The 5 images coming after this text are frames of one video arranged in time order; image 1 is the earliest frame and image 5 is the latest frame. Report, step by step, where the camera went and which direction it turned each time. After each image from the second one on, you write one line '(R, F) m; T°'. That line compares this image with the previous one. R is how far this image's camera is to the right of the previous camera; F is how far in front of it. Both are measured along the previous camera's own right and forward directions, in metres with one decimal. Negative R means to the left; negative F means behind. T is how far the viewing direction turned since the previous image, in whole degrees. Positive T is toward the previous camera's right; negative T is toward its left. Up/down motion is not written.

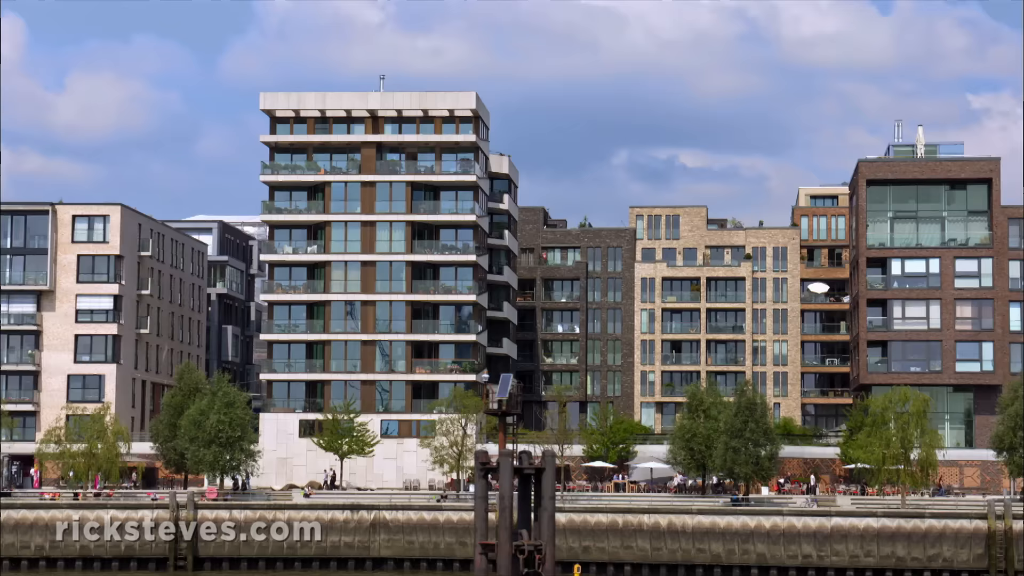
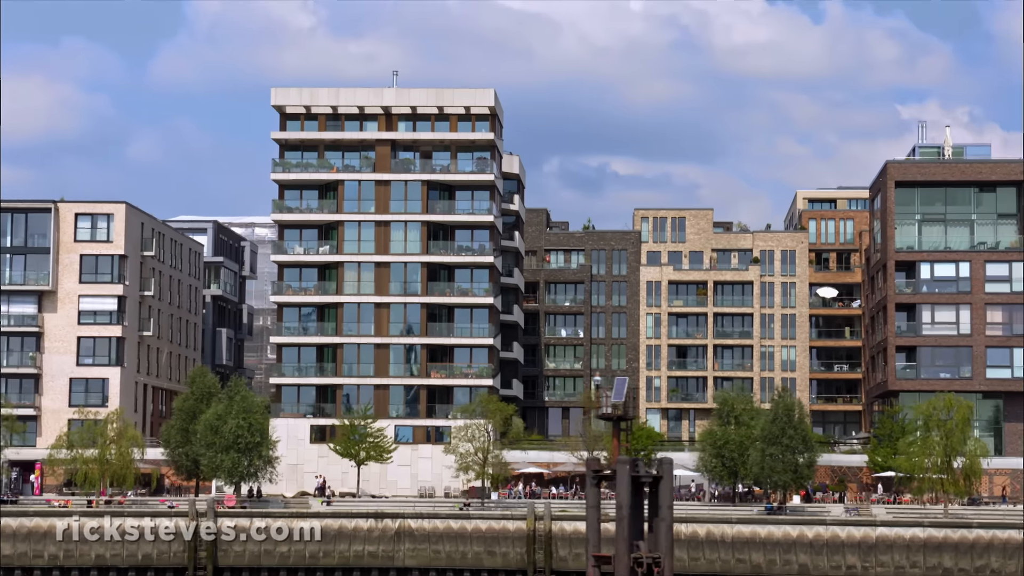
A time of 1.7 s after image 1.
(-3.9, +2.8) m; +1°
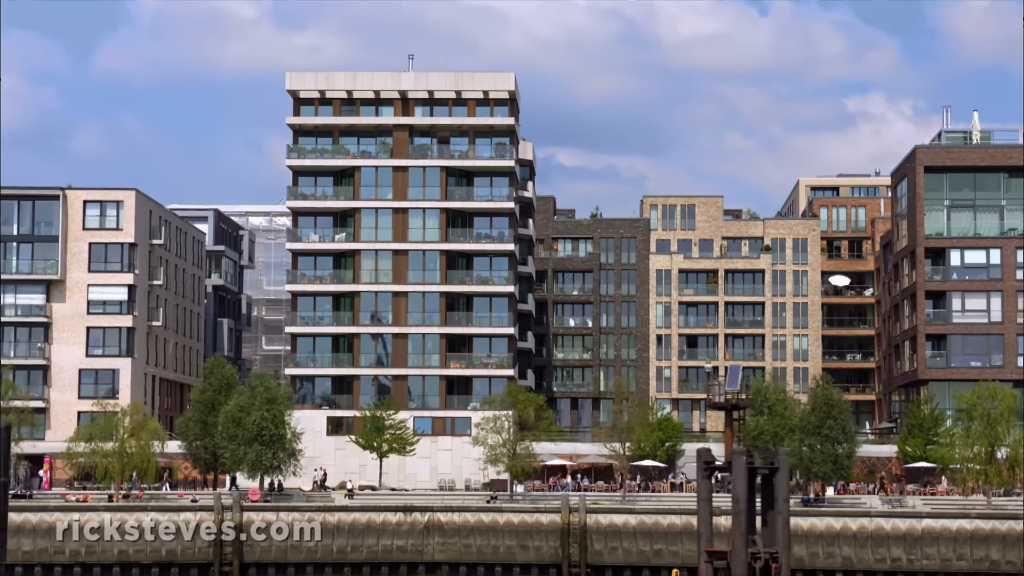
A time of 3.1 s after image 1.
(-3.3, +2.2) m; +1°
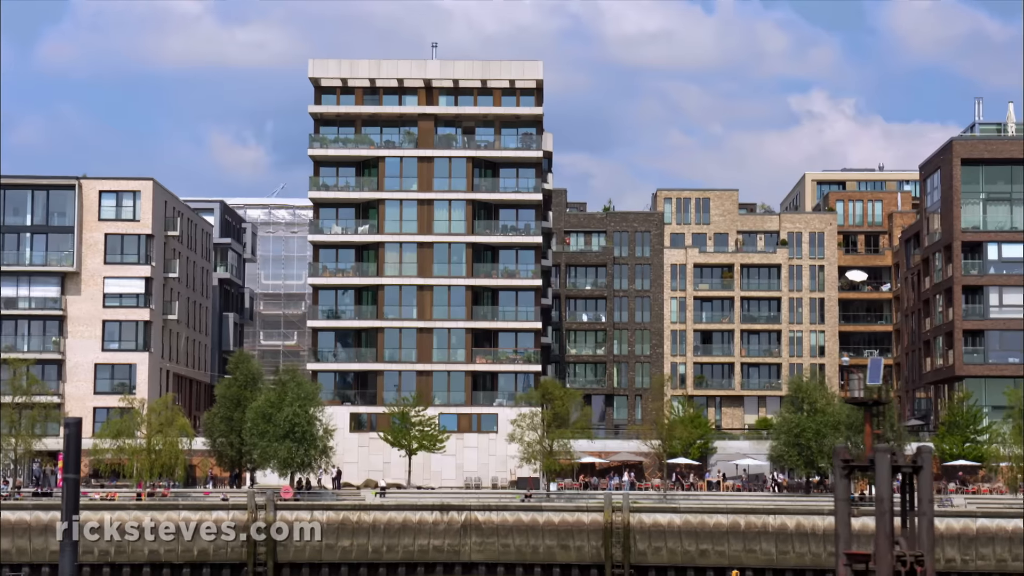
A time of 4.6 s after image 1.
(-3.6, +2.2) m; +1°
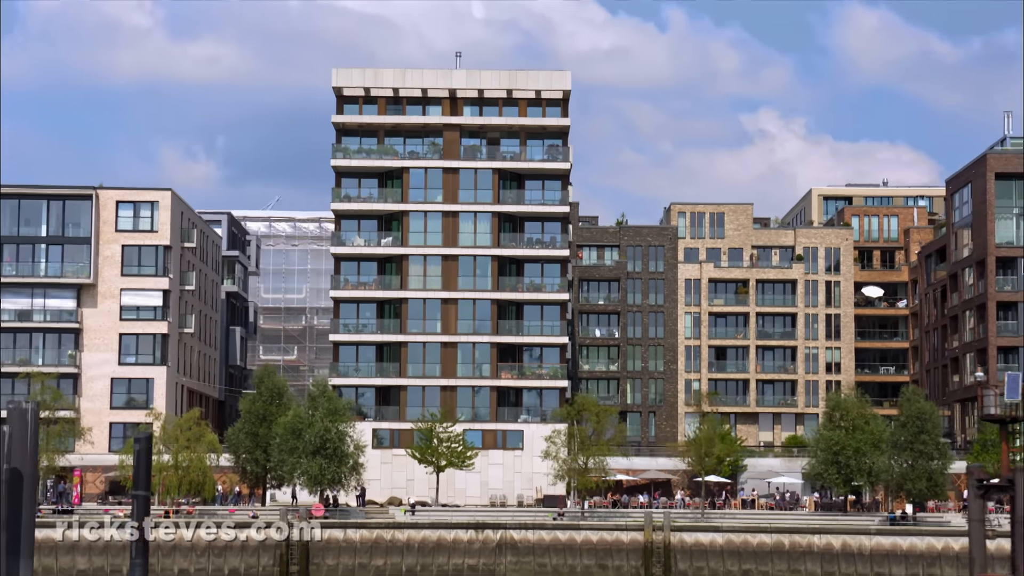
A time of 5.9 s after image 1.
(-3.2, +1.8) m; +1°
